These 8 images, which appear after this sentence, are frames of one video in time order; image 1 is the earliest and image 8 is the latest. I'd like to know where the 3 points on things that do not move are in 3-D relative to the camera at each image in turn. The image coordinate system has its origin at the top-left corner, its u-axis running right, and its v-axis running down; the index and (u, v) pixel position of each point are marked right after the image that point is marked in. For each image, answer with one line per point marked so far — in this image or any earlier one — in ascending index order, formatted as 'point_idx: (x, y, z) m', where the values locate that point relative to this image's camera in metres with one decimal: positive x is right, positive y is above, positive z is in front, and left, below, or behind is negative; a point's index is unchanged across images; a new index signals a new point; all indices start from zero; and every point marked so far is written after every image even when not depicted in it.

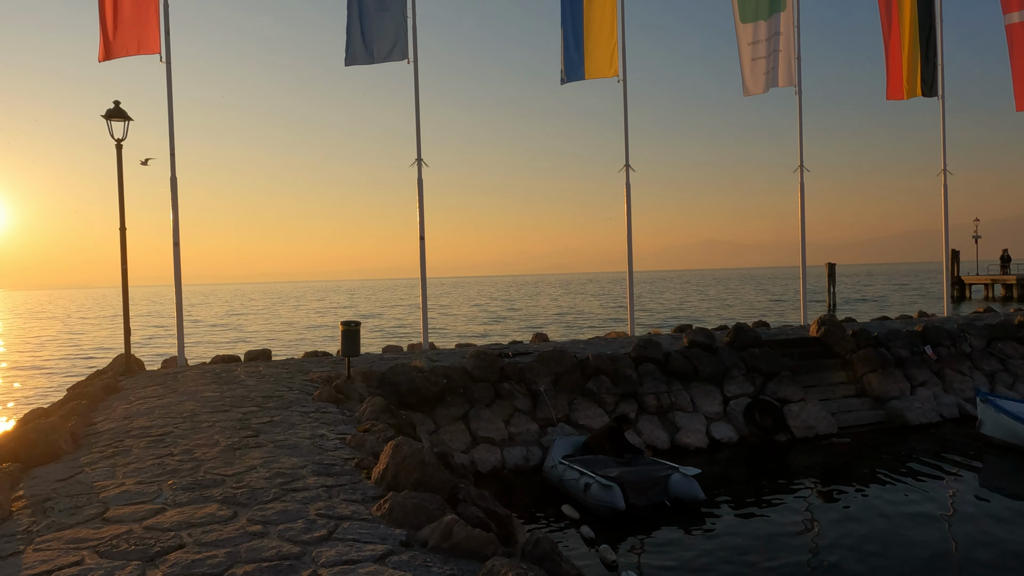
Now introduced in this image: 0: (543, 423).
0: (+0.5, -2.4, +13.4) m
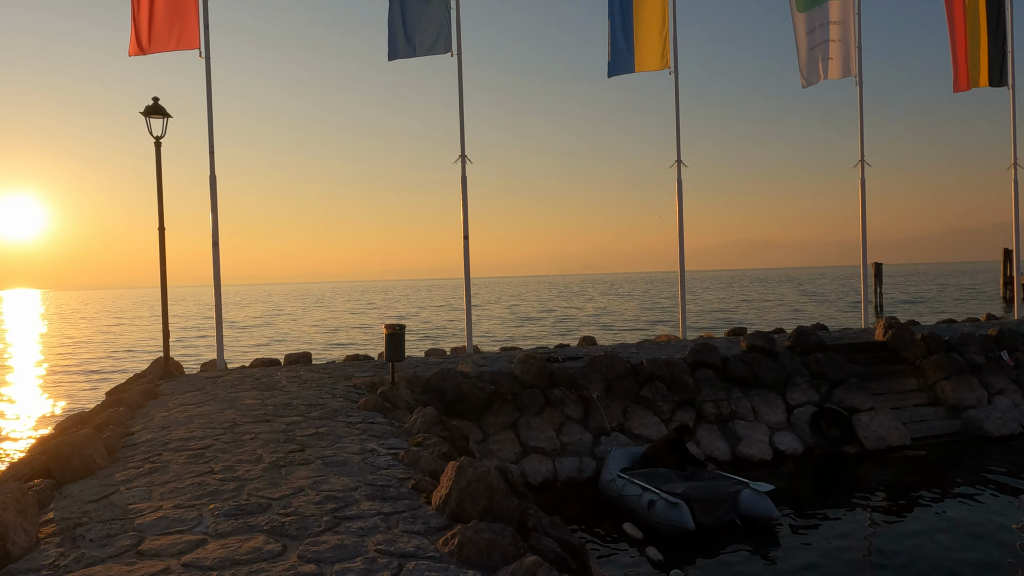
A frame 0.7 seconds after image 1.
0: (+1.4, -2.4, +12.7) m
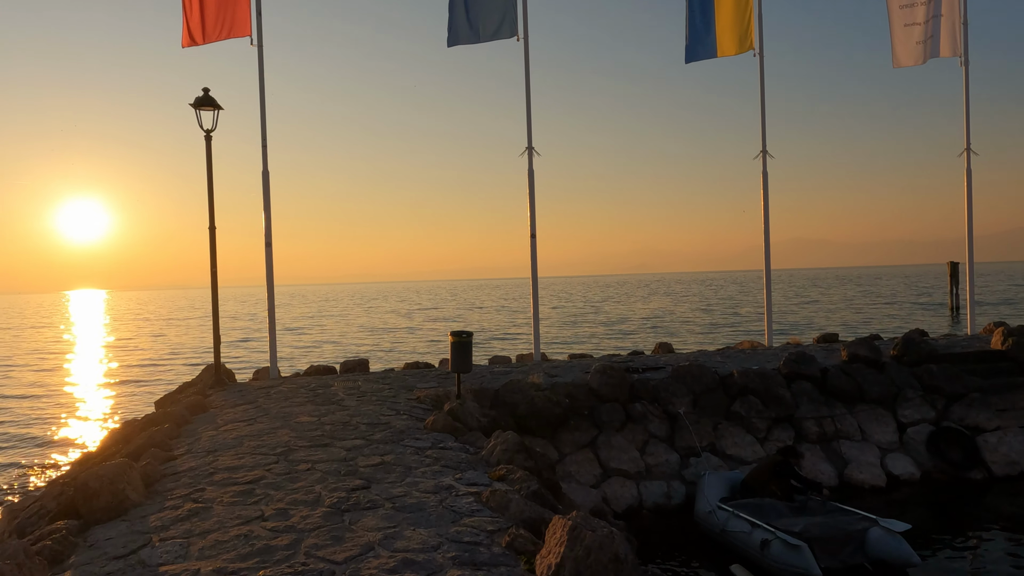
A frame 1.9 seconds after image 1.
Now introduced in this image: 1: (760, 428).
0: (+2.6, -2.5, +11.4) m
1: (+3.9, -2.2, +11.9) m
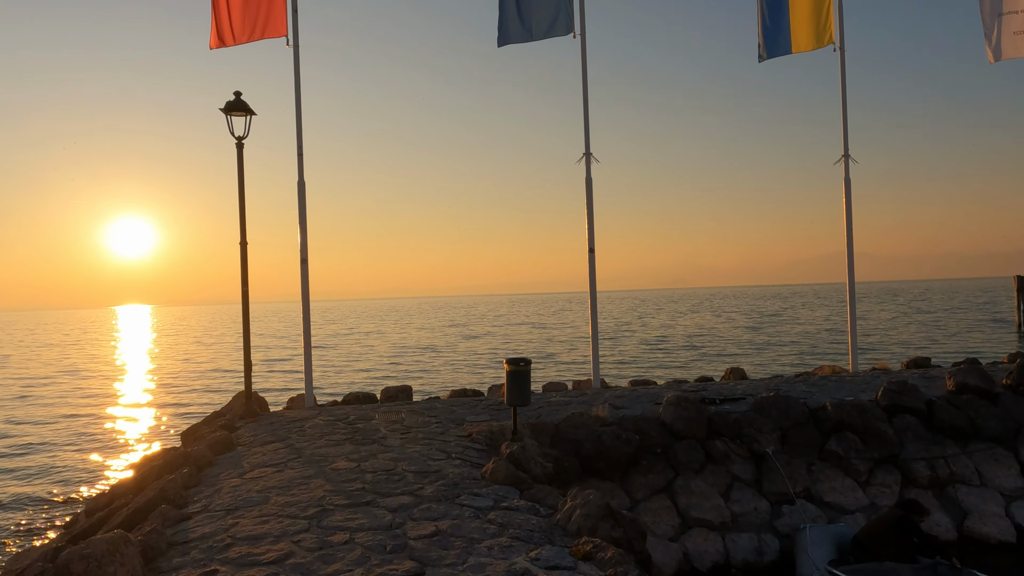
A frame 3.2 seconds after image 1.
0: (+3.4, -2.7, +9.9) m
1: (+4.7, -2.5, +10.3) m
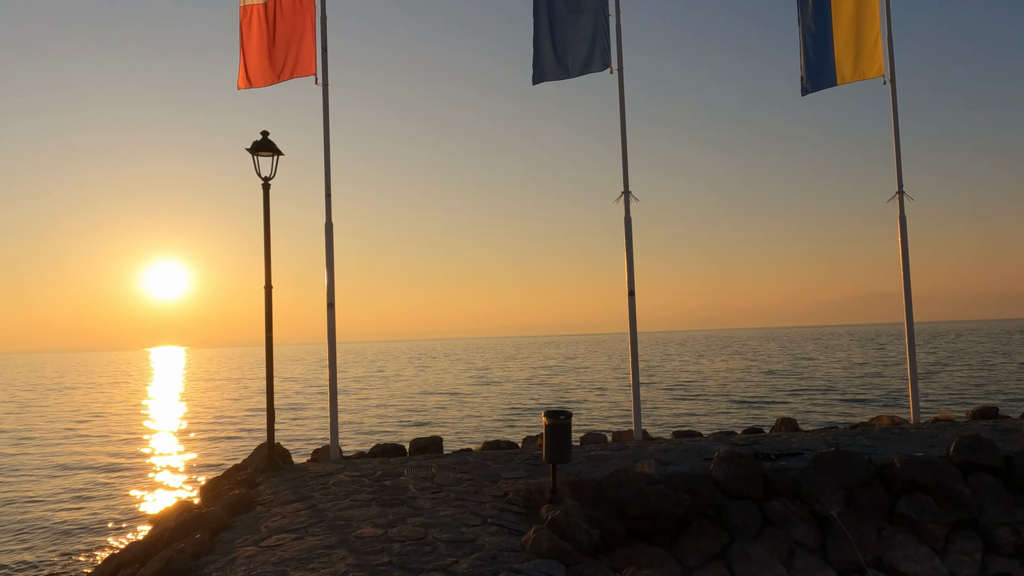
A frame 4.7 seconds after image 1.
0: (+3.9, -3.3, +8.9) m
1: (+5.2, -3.0, +9.3) m
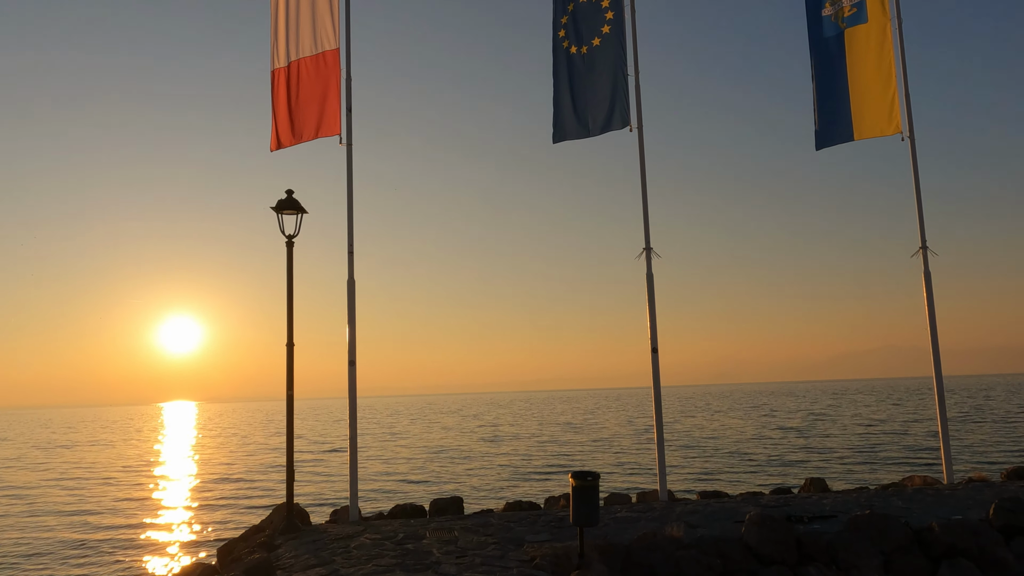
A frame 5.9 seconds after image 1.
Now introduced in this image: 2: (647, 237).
0: (+4.2, -3.9, +8.5) m
1: (+5.5, -3.7, +9.0) m
2: (+2.3, +0.9, +12.9) m
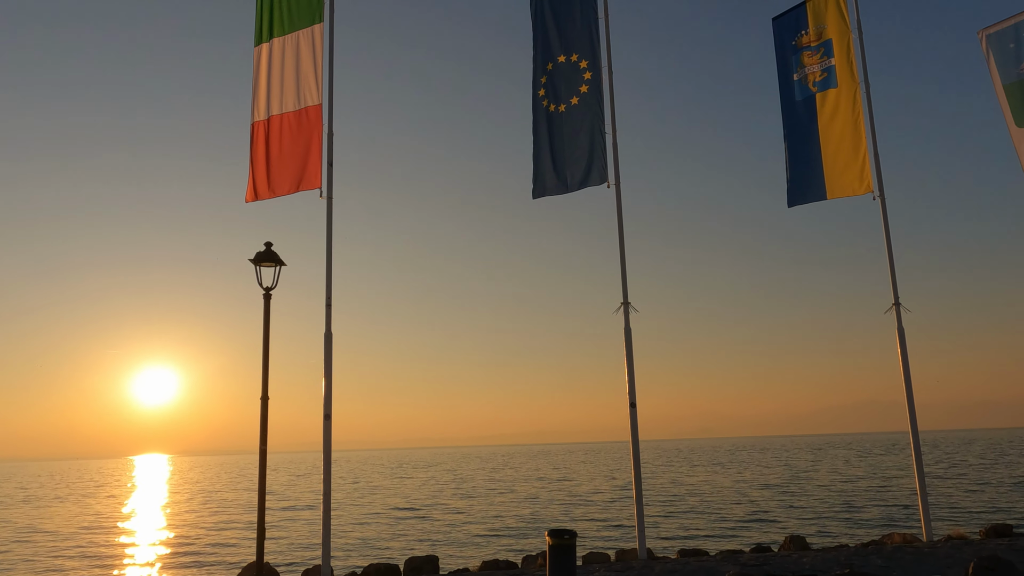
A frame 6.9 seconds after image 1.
0: (+3.9, -4.6, +8.4) m
1: (+5.2, -4.4, +8.8) m
2: (+1.9, -0.1, +13.0) m
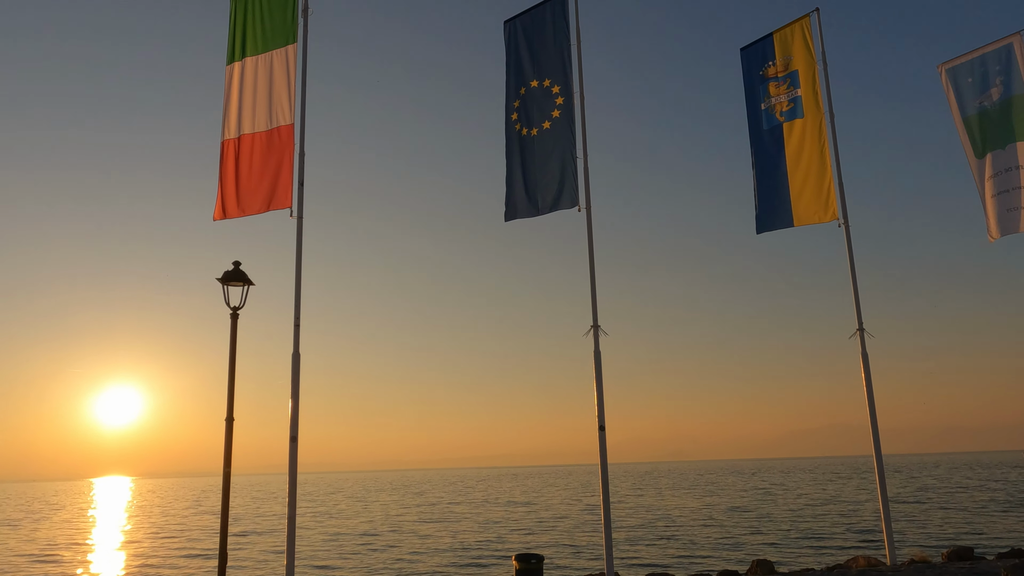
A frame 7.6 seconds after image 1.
0: (+3.5, -4.8, +8.4) m
1: (+4.8, -4.7, +8.9) m
2: (+1.4, -0.5, +13.1) m
